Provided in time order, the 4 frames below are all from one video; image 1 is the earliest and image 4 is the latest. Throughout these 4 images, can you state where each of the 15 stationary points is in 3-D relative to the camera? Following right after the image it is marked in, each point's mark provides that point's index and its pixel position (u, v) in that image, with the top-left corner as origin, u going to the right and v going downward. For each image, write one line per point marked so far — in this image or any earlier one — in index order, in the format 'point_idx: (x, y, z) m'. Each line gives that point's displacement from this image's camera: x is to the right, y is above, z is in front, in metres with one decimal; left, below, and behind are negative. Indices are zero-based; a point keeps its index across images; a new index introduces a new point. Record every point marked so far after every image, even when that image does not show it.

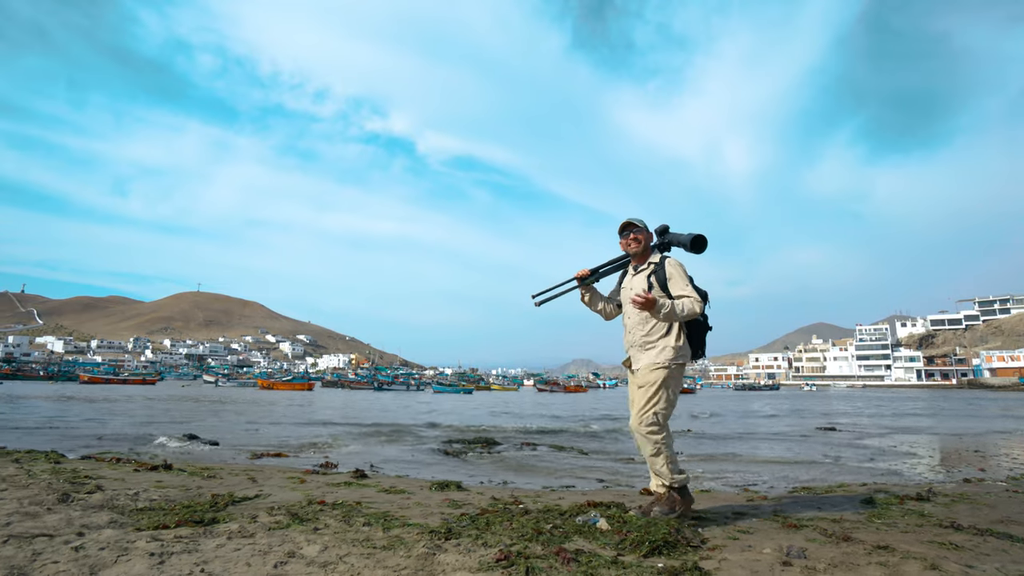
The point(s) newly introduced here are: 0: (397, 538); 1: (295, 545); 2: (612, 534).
0: (-0.7, -1.7, +3.7) m
1: (-1.3, -1.7, +3.5) m
2: (+0.9, -1.8, +4.1) m
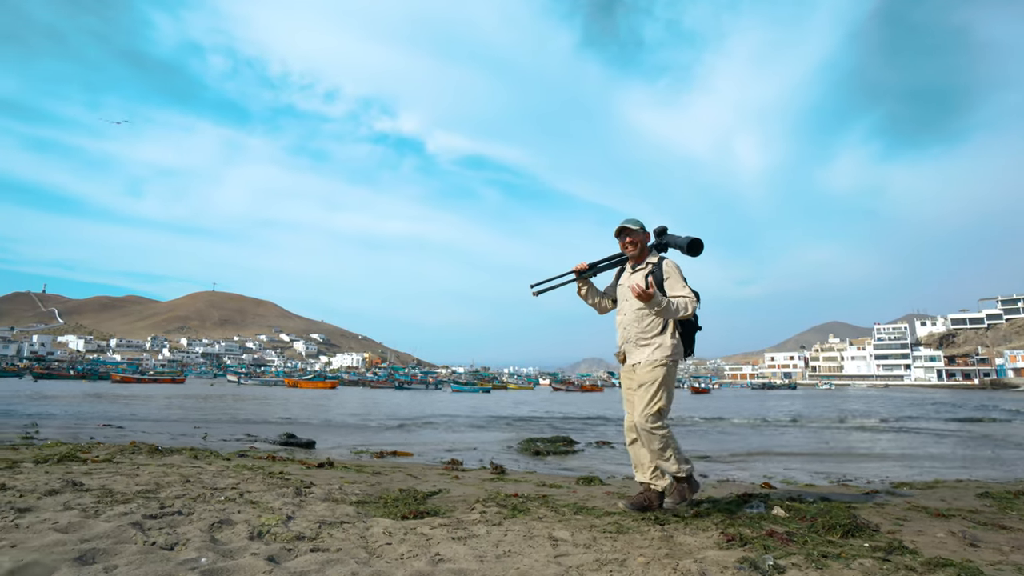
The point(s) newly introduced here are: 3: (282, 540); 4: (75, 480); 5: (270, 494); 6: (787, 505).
0: (+0.9, -1.9, +4.3) m
1: (+0.3, -1.9, +4.1) m
2: (+2.5, -2.0, +4.6) m
3: (-1.4, -1.6, +3.4) m
4: (-3.8, -1.7, +4.7) m
5: (-2.1, -1.8, +4.7) m
6: (+2.7, -2.1, +5.2) m
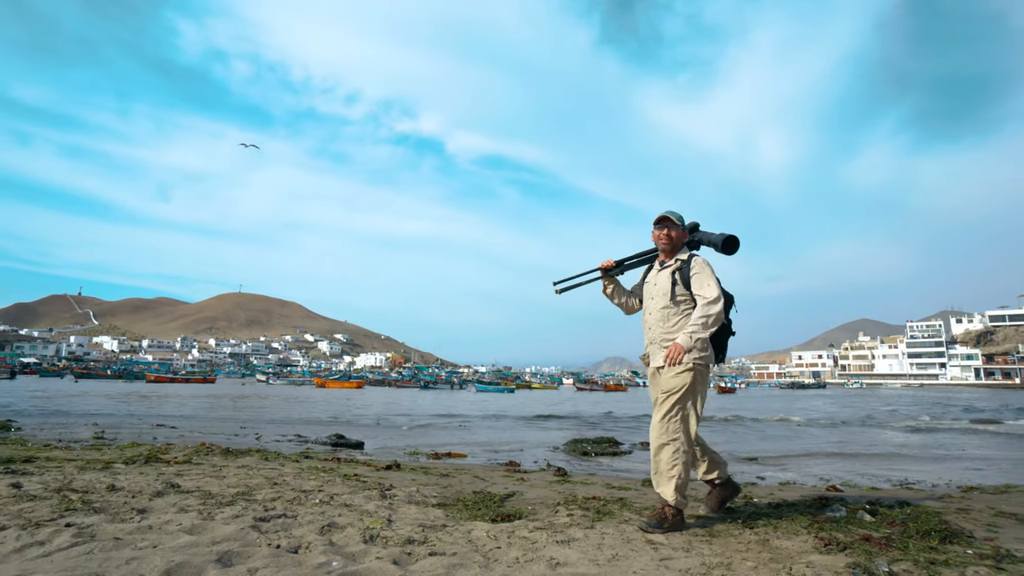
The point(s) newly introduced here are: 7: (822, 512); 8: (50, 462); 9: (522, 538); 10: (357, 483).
0: (+1.6, -1.9, +4.3) m
1: (+1.0, -1.9, +4.1) m
2: (+3.2, -2.0, +4.6) m
3: (-0.7, -1.6, +3.5) m
4: (-3.1, -1.8, +4.8) m
5: (-1.4, -1.9, +4.8) m
6: (+3.5, -2.1, +5.2) m
7: (+3.1, -2.1, +5.2) m
8: (-5.0, -1.9, +5.8) m
9: (+0.1, -1.7, +3.7) m
10: (-1.6, -2.0, +5.5) m
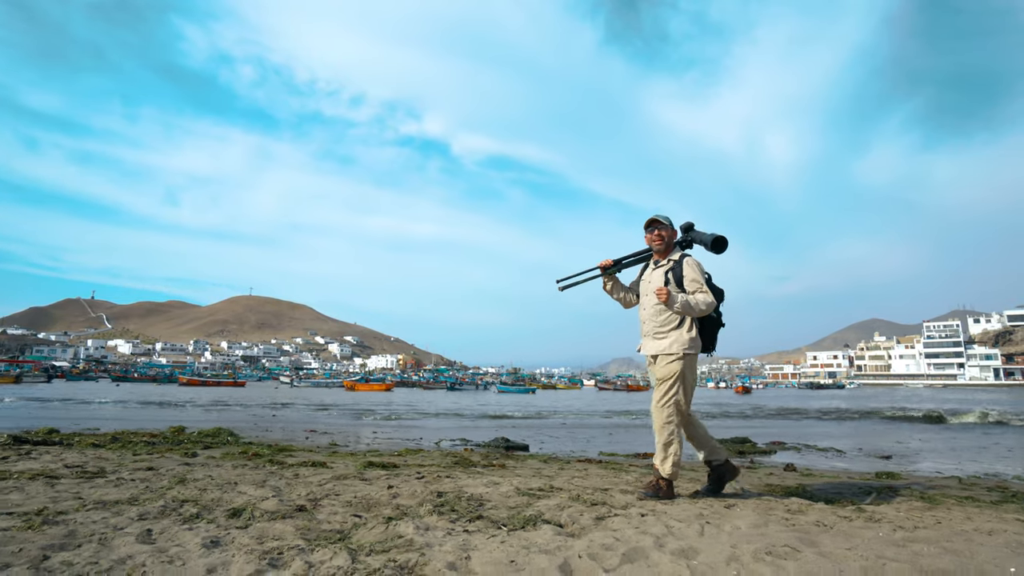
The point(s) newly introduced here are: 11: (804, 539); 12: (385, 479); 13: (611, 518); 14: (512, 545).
0: (+5.3, -2.2, +5.3) m
1: (+4.7, -2.2, +5.1) m
2: (+6.9, -2.3, +5.5) m
3: (+3.0, -1.9, +4.5) m
4: (+0.6, -2.1, +5.8) m
5: (+2.3, -2.2, +5.8) m
6: (+7.2, -2.4, +6.1) m
7: (+6.8, -2.4, +6.2) m
8: (-1.3, -2.2, +6.8) m
9: (+3.8, -2.0, +4.7) m
10: (+2.1, -2.3, +6.5) m
11: (+2.0, -1.8, +3.7) m
12: (-1.4, -2.0, +5.6) m
13: (+0.7, -1.8, +4.1) m
14: (-0.1, -1.6, +3.4) m
